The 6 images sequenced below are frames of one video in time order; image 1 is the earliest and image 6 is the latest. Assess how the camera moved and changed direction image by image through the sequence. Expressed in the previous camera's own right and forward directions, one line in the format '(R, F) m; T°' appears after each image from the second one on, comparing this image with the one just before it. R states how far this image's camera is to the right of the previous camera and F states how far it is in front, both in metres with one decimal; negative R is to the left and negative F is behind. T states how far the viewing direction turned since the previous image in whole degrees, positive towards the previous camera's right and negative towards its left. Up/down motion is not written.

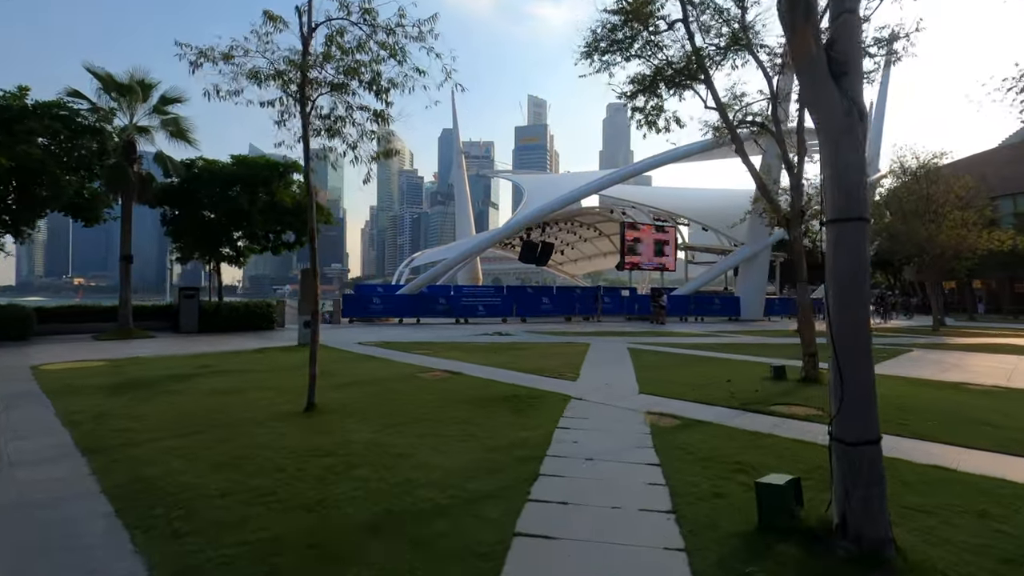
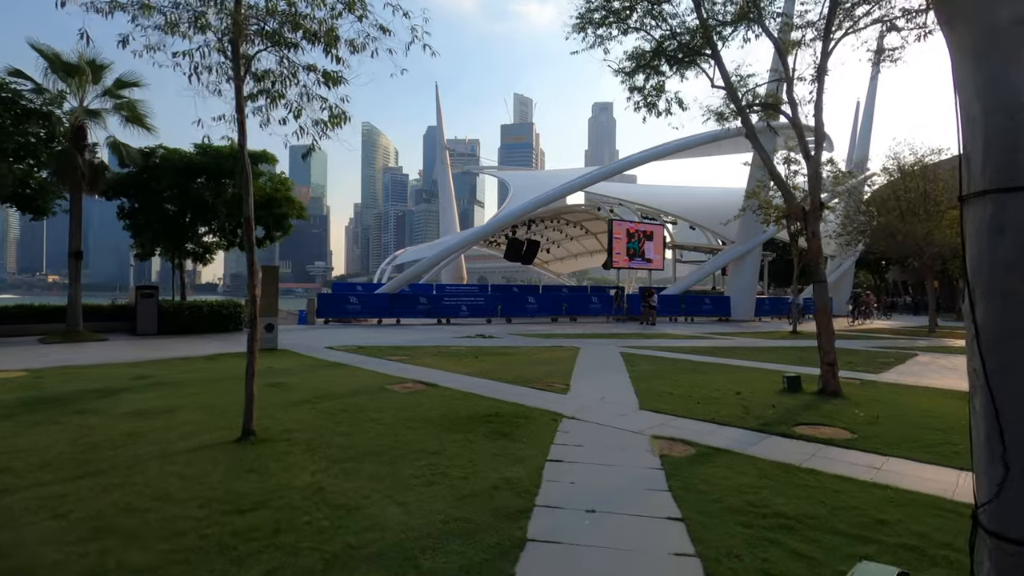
(0.0, +1.2) m; +2°
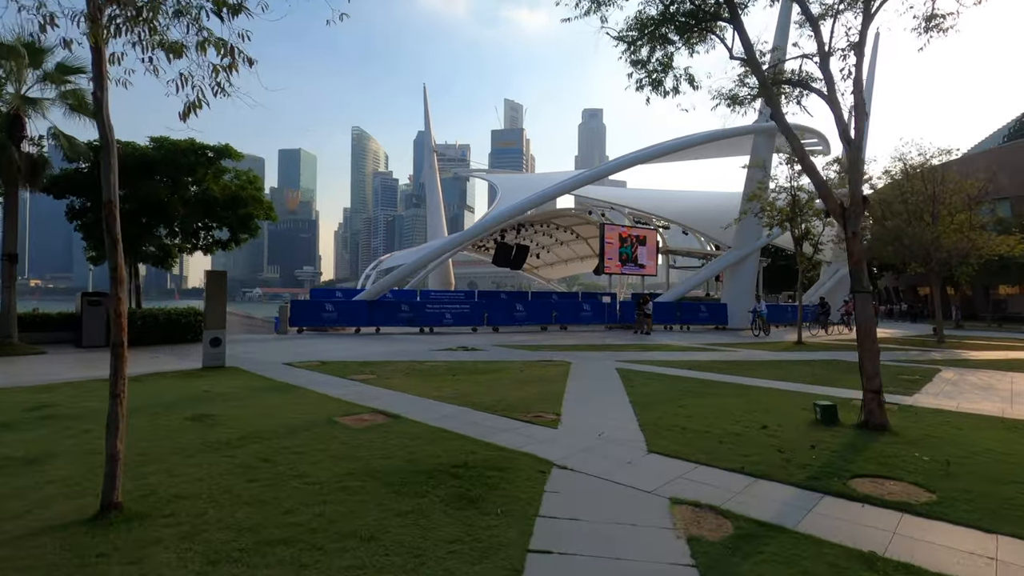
(+0.2, +1.5) m; +1°
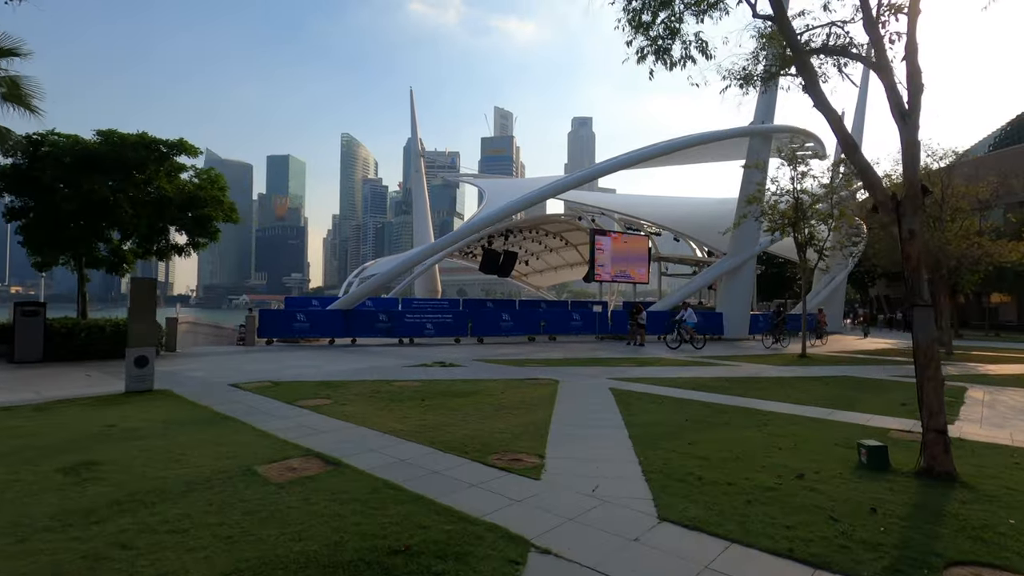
(+0.2, +1.5) m; +1°
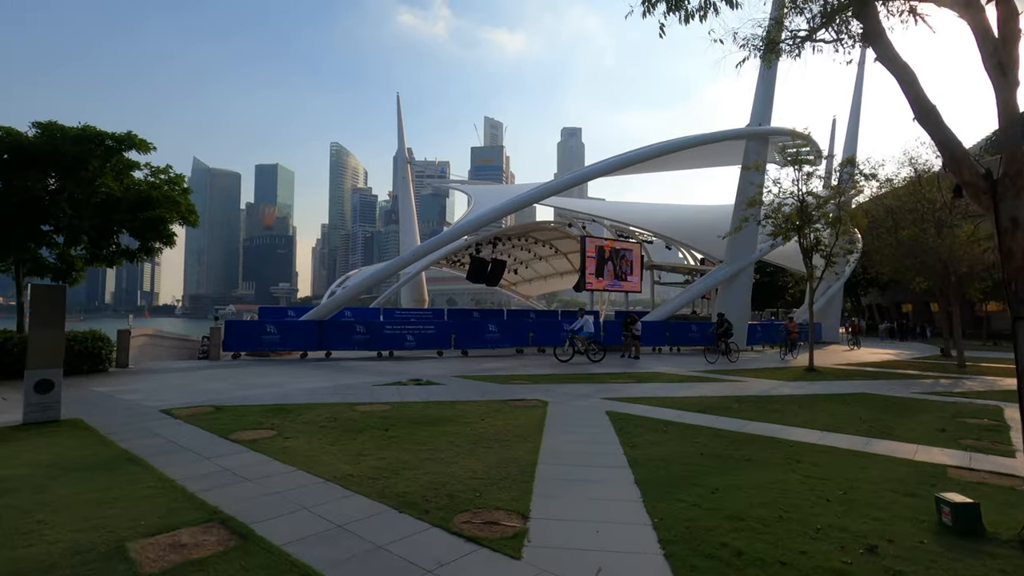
(+0.2, +1.5) m; +1°
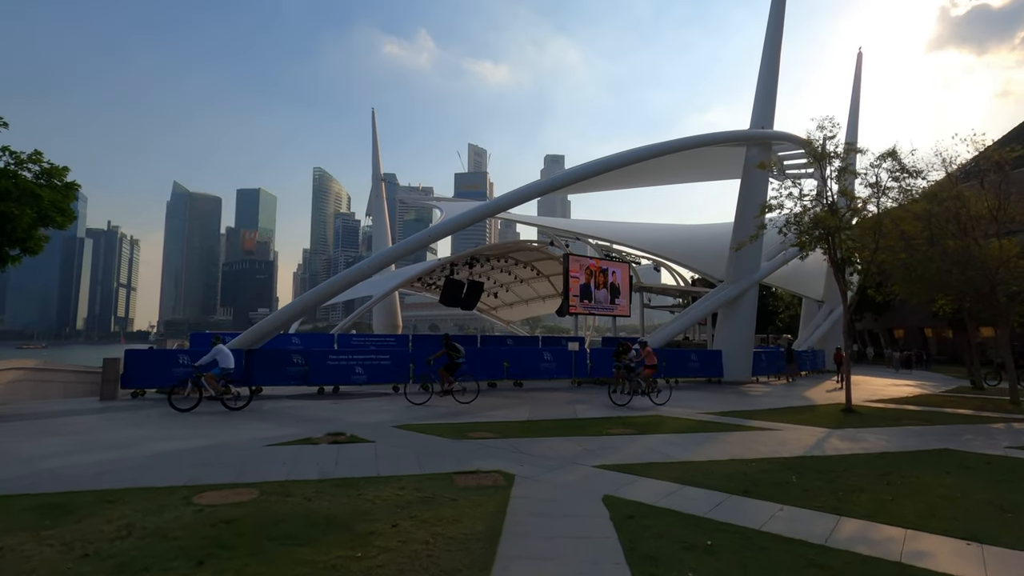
(+0.5, +3.6) m; +2°
